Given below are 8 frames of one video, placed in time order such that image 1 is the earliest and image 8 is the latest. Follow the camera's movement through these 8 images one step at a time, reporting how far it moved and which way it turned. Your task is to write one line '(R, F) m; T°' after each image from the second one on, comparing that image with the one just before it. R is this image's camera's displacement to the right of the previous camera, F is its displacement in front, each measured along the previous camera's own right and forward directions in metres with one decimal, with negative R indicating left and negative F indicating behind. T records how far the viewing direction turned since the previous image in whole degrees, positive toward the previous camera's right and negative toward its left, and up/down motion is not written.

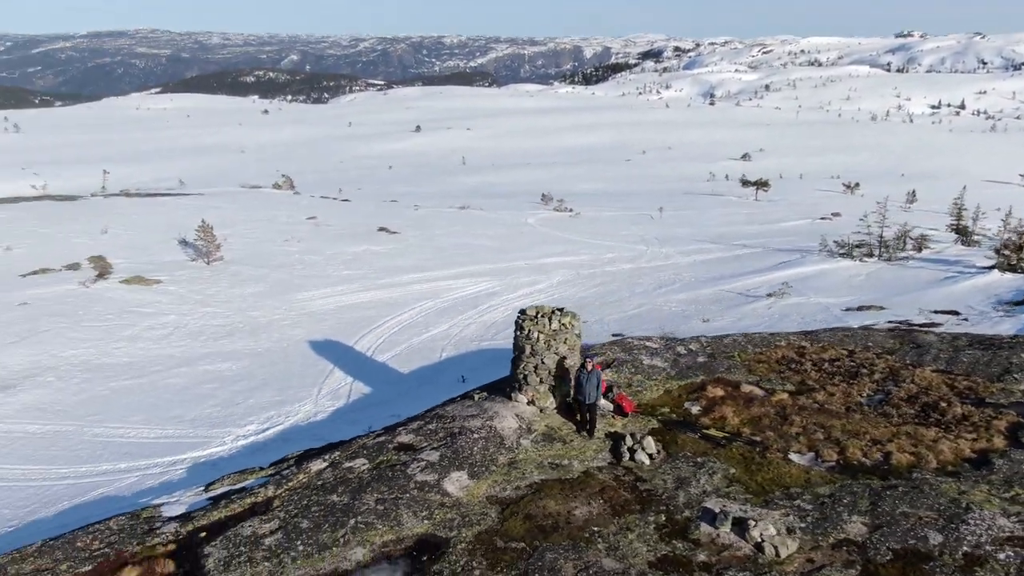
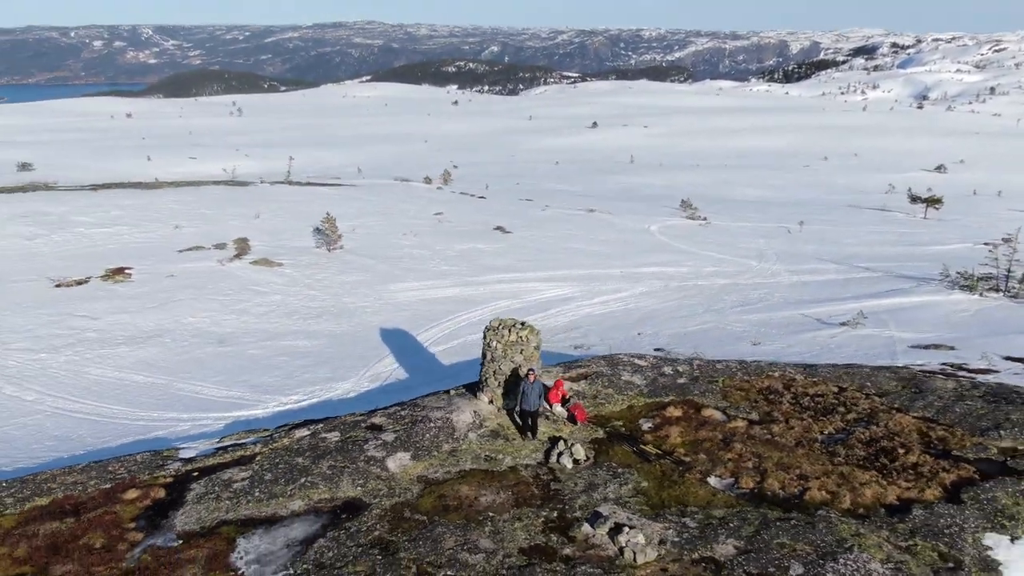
(+3.1, -1.1) m; -13°
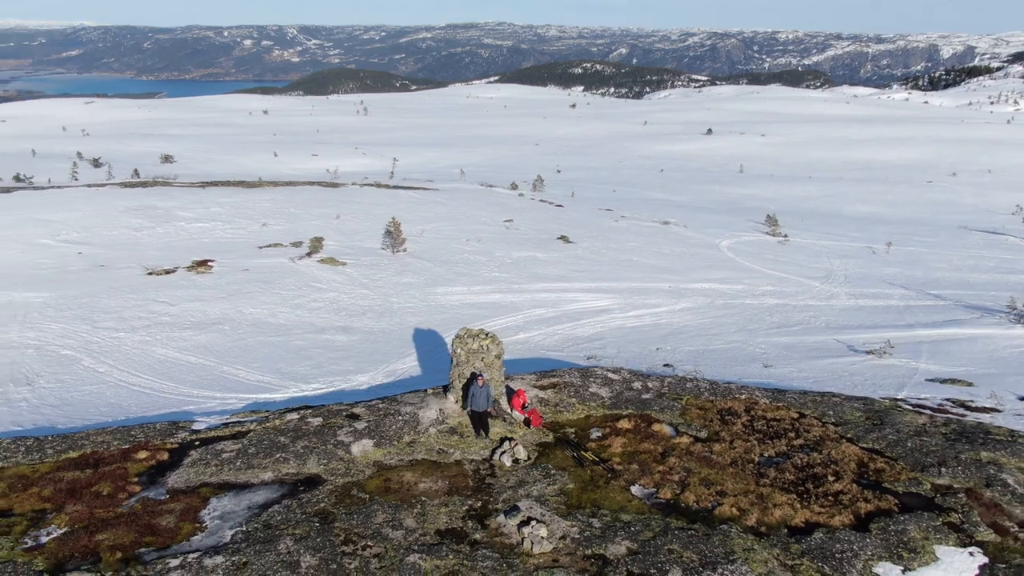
(+2.5, -1.2) m; -8°
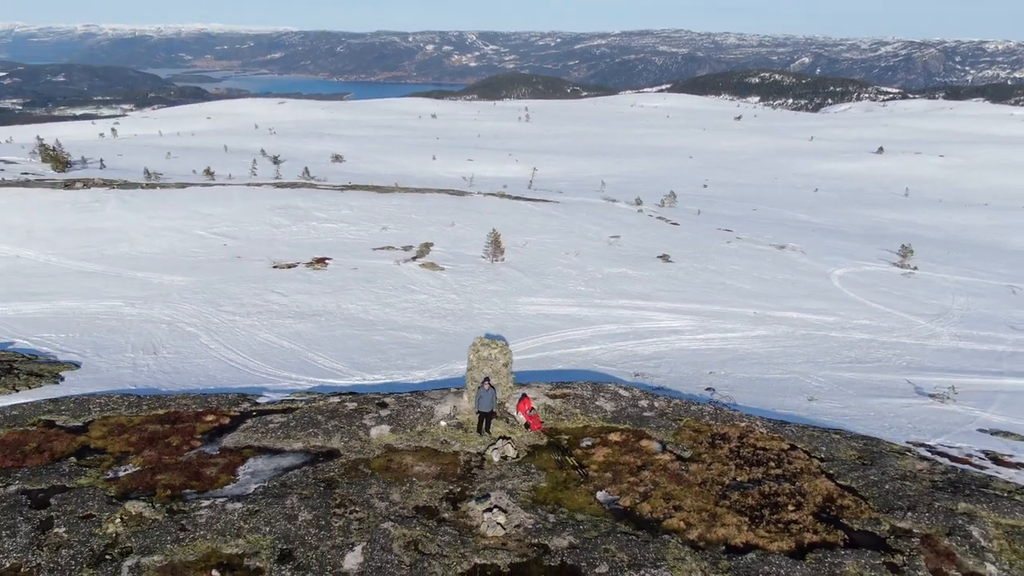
(+2.7, -1.4) m; -11°
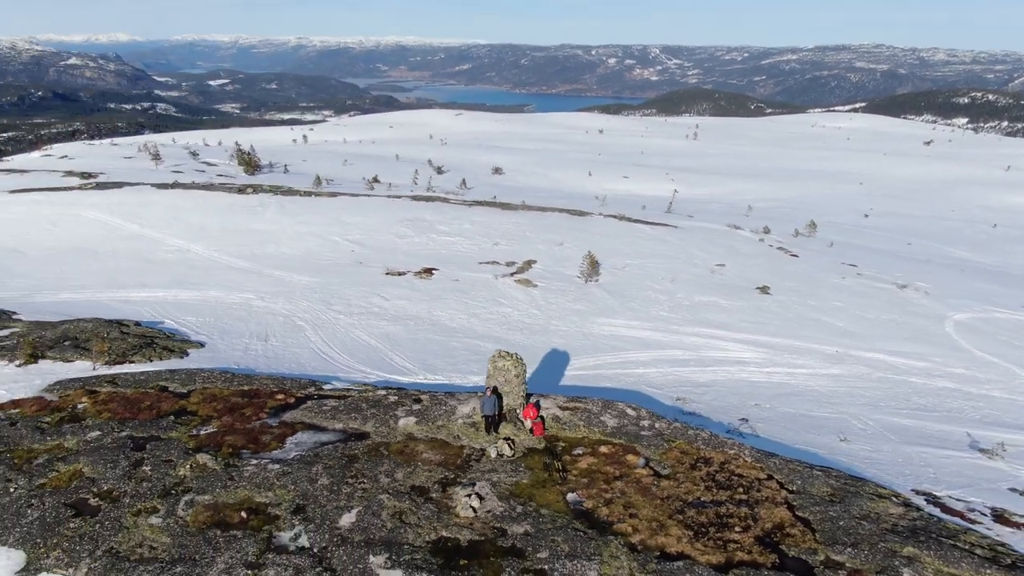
(+3.2, -1.9) m; -12°
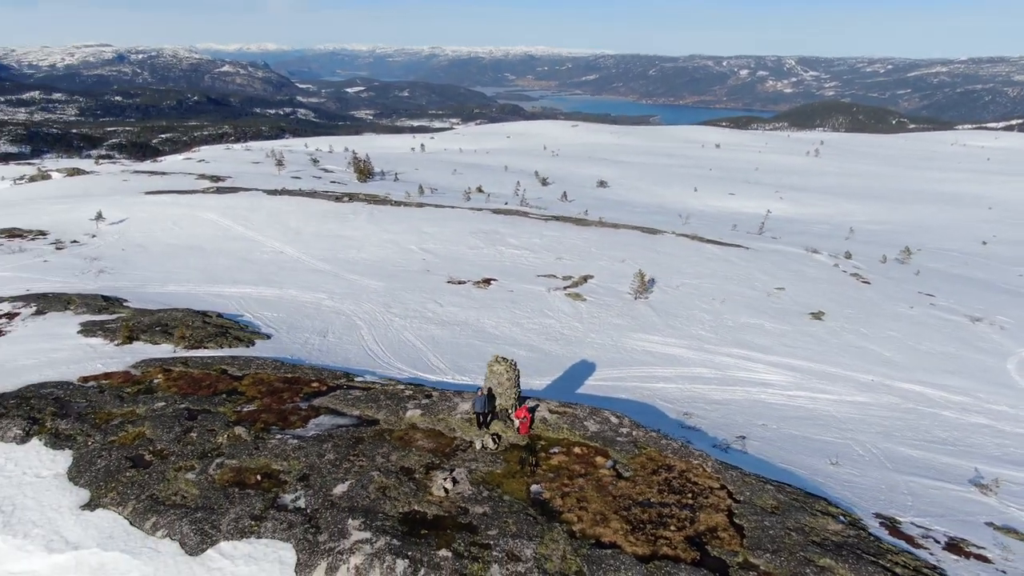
(+2.9, -2.0) m; -9°
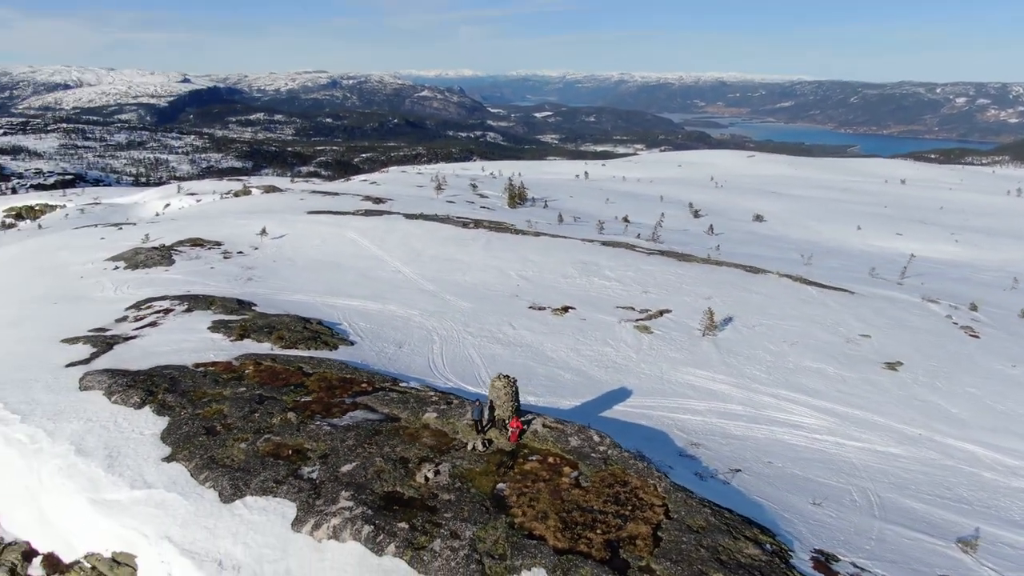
(+4.9, -2.7) m; -13°
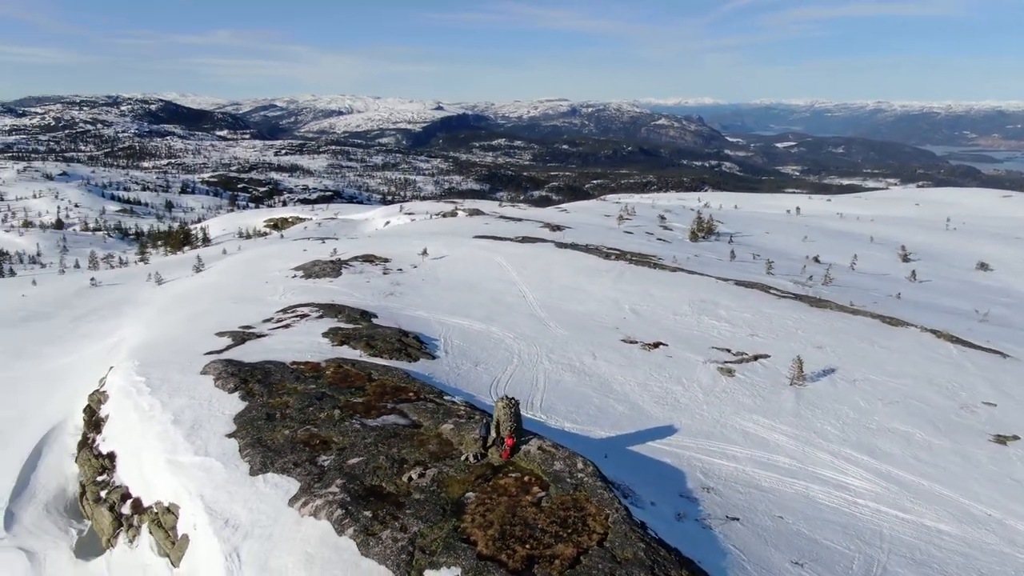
(+6.8, -1.2) m; -16°
